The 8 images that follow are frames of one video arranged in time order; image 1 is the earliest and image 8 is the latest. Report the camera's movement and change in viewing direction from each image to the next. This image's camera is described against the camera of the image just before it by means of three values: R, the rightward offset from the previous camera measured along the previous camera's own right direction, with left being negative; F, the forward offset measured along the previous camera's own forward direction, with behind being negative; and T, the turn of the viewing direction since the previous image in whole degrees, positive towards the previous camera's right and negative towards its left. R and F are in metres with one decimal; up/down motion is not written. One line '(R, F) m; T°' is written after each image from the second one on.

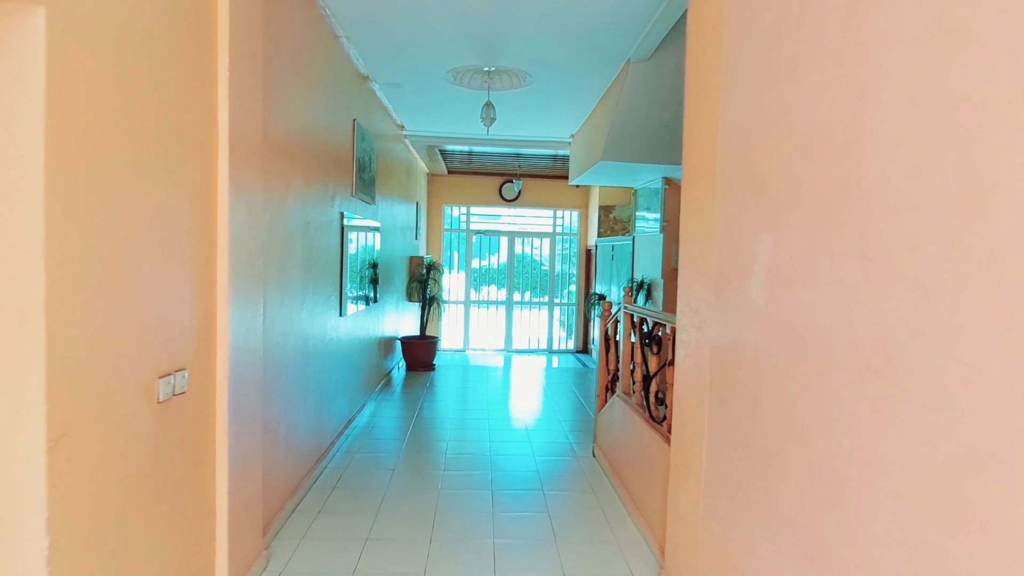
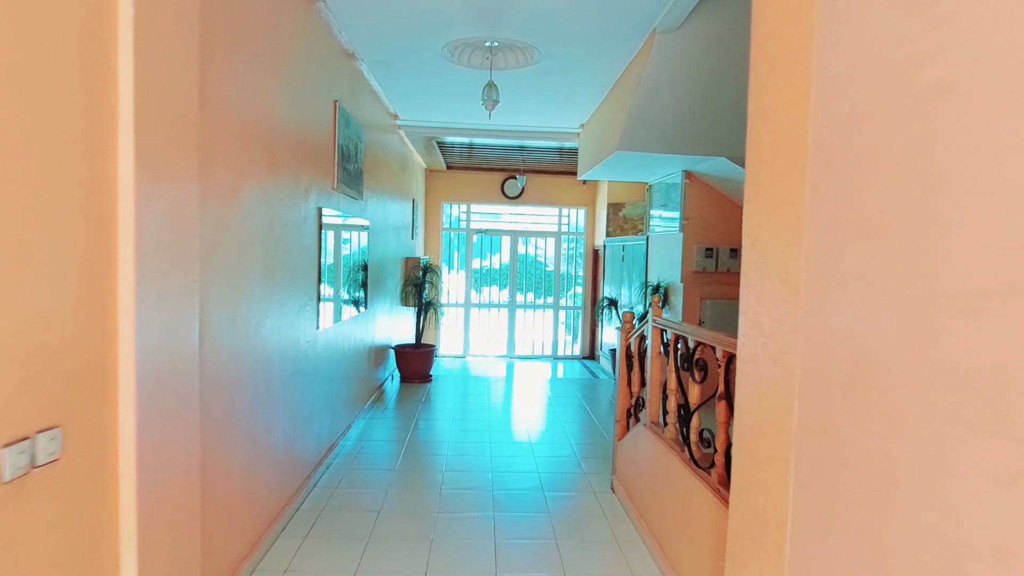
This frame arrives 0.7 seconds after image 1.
(0.0, +0.5) m; 0°
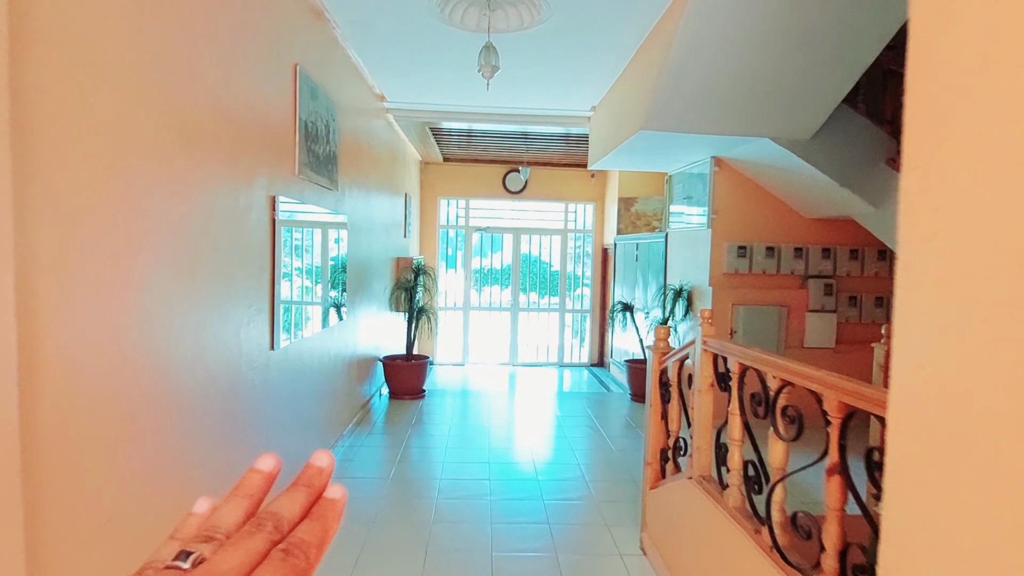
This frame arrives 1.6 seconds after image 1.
(0.0, +0.7) m; 0°
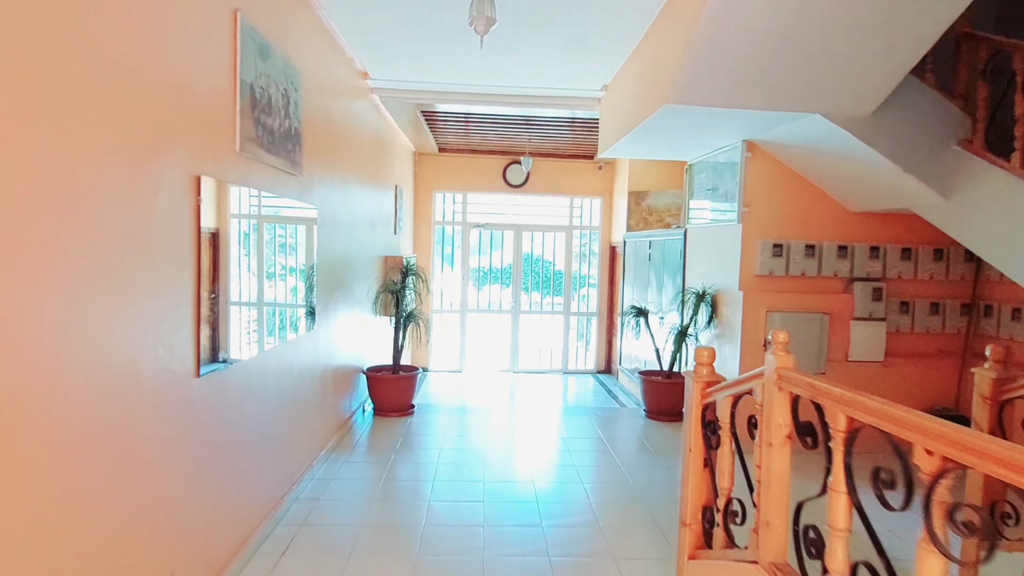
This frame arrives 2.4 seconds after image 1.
(0.0, +0.6) m; 0°
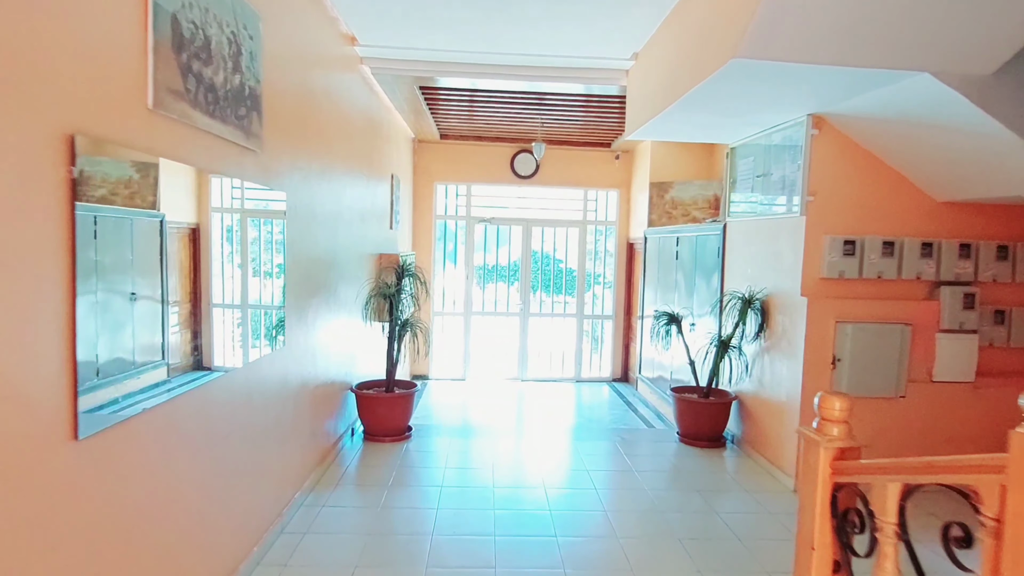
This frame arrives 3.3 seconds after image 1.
(-0.1, +0.7) m; 0°
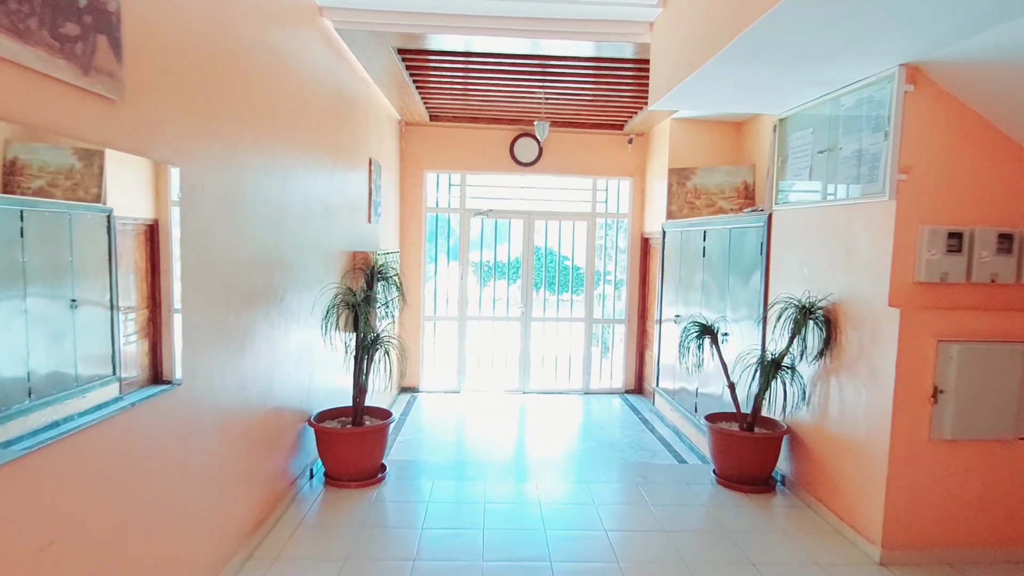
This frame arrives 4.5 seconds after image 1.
(0.0, +0.8) m; 0°
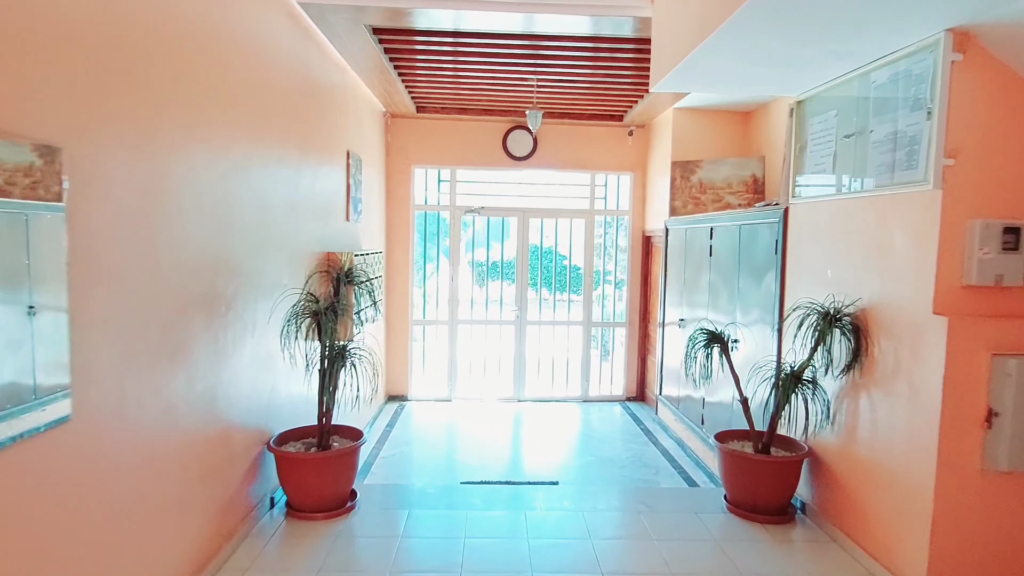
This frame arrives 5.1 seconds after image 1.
(+0.1, +0.4) m; 0°
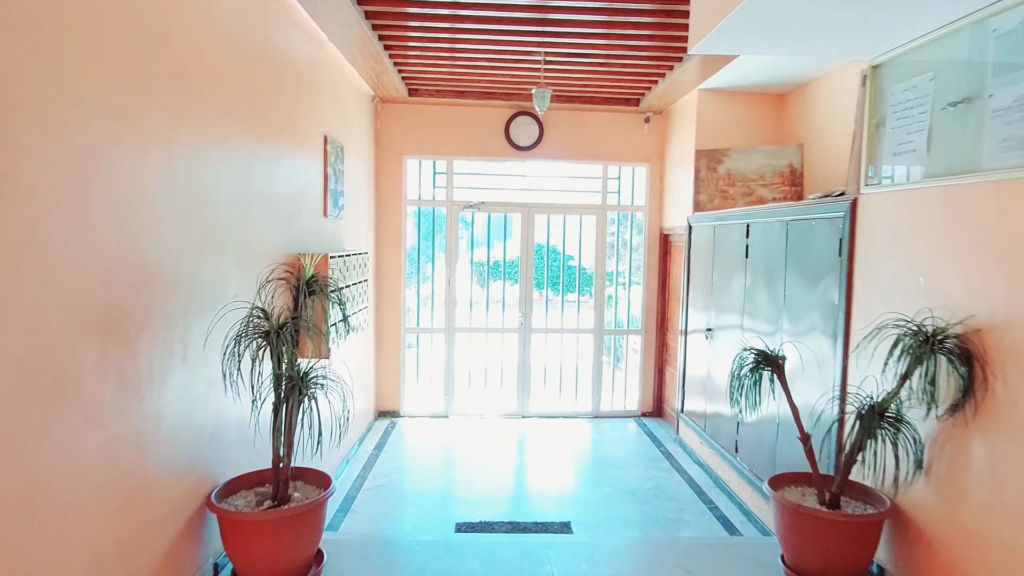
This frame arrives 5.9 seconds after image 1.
(0.0, +0.6) m; 0°
